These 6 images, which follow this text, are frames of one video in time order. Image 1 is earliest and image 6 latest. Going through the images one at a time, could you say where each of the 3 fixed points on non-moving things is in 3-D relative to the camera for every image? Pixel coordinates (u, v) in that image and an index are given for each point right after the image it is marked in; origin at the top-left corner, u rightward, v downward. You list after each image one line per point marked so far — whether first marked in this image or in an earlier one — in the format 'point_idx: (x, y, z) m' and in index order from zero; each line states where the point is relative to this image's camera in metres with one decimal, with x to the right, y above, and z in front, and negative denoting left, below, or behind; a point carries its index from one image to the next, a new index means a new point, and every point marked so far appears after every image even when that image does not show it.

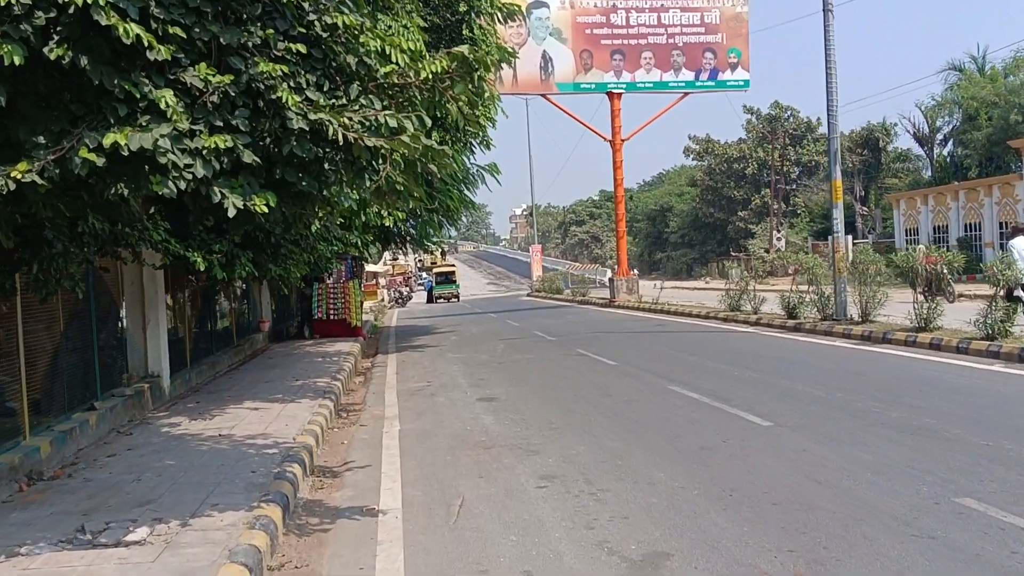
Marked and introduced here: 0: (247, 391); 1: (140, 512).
0: (-2.8, -1.1, +11.2) m
1: (-1.9, -1.2, +5.4) m
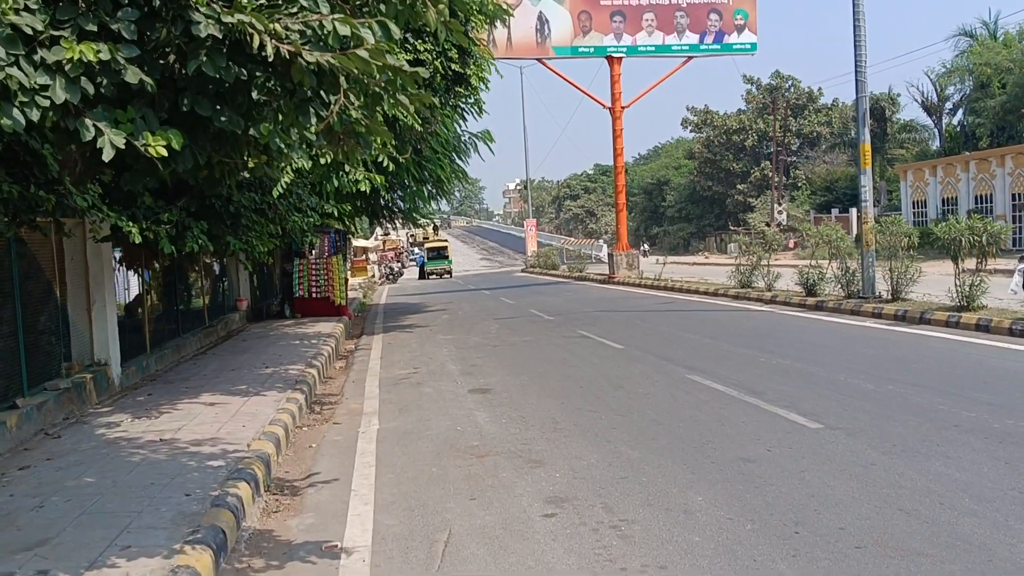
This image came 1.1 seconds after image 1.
0: (-2.9, -0.9, +9.9) m
1: (-1.9, -1.1, +4.1) m
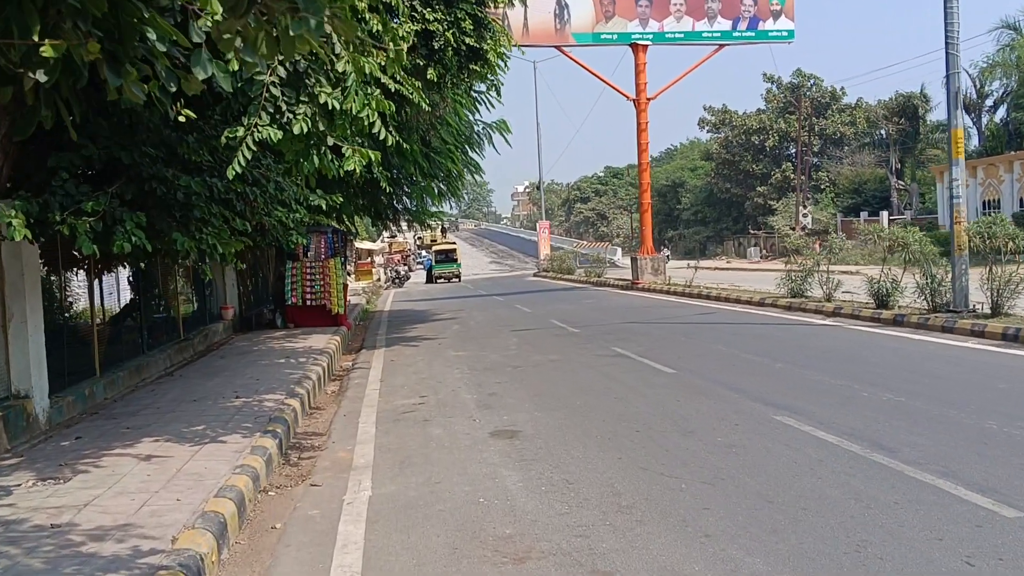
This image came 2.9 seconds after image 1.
0: (-2.6, -1.0, +7.8) m
1: (-1.7, -1.1, +2.0) m
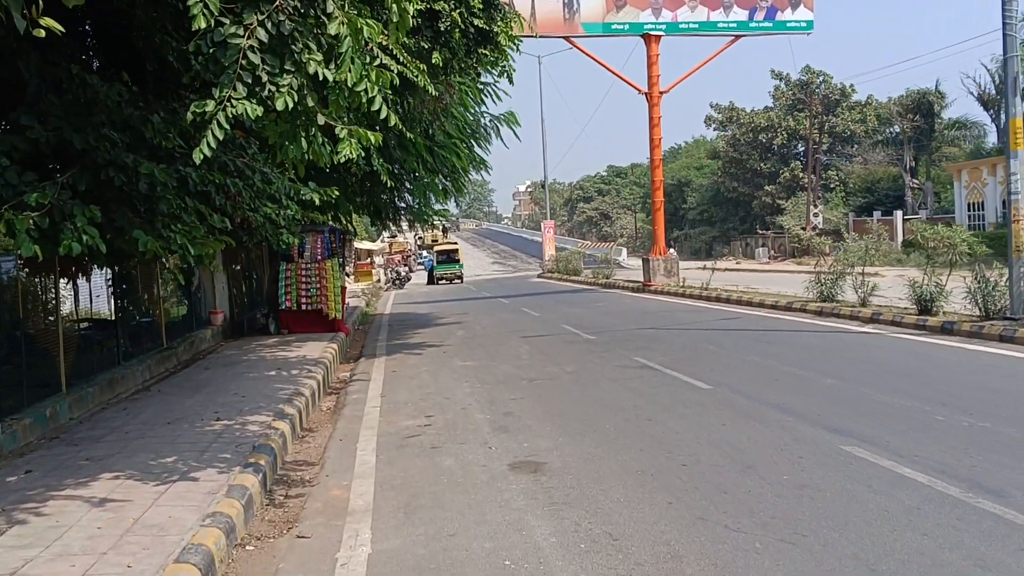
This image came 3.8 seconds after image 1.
0: (-2.5, -1.0, +6.8) m
1: (-1.6, -1.2, +1.0) m
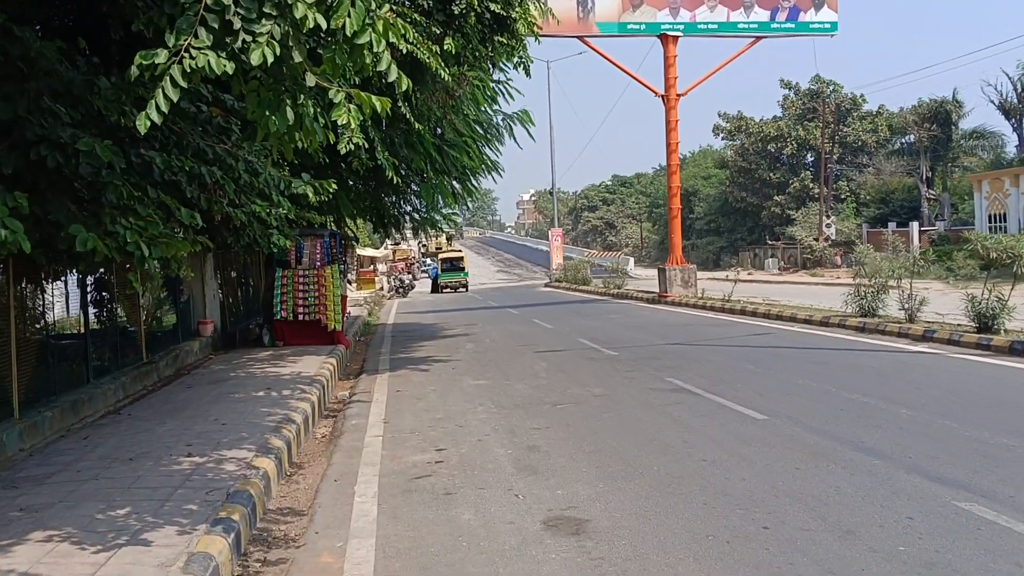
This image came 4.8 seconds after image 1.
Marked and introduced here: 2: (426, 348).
0: (-2.3, -1.1, +5.6) m
1: (-1.4, -1.2, -0.2) m
2: (-1.3, -0.9, +15.9) m
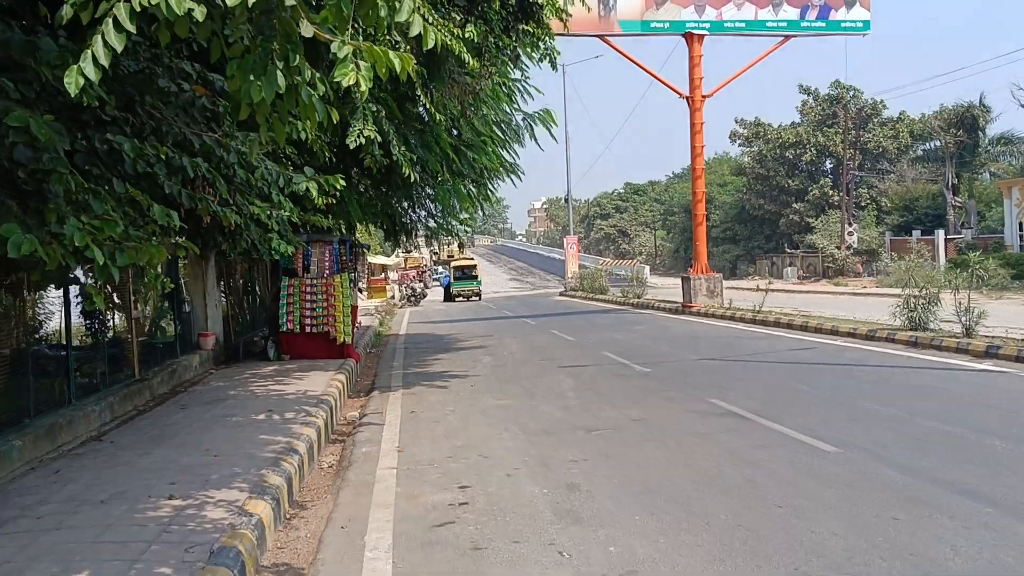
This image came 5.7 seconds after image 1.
0: (-2.1, -1.1, +4.6) m
1: (-1.3, -1.2, -1.2) m
2: (-1.0, -1.0, +14.9) m
